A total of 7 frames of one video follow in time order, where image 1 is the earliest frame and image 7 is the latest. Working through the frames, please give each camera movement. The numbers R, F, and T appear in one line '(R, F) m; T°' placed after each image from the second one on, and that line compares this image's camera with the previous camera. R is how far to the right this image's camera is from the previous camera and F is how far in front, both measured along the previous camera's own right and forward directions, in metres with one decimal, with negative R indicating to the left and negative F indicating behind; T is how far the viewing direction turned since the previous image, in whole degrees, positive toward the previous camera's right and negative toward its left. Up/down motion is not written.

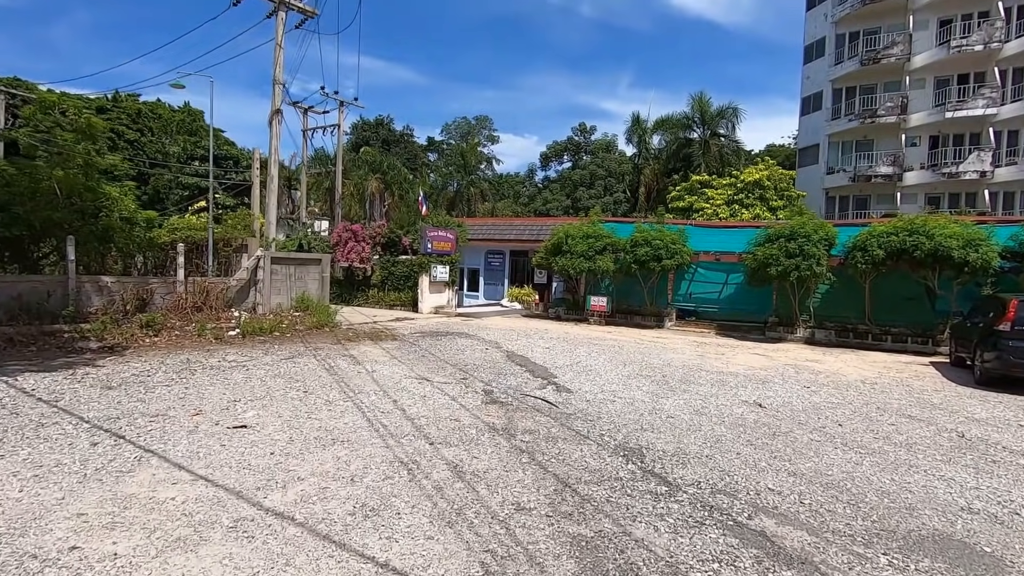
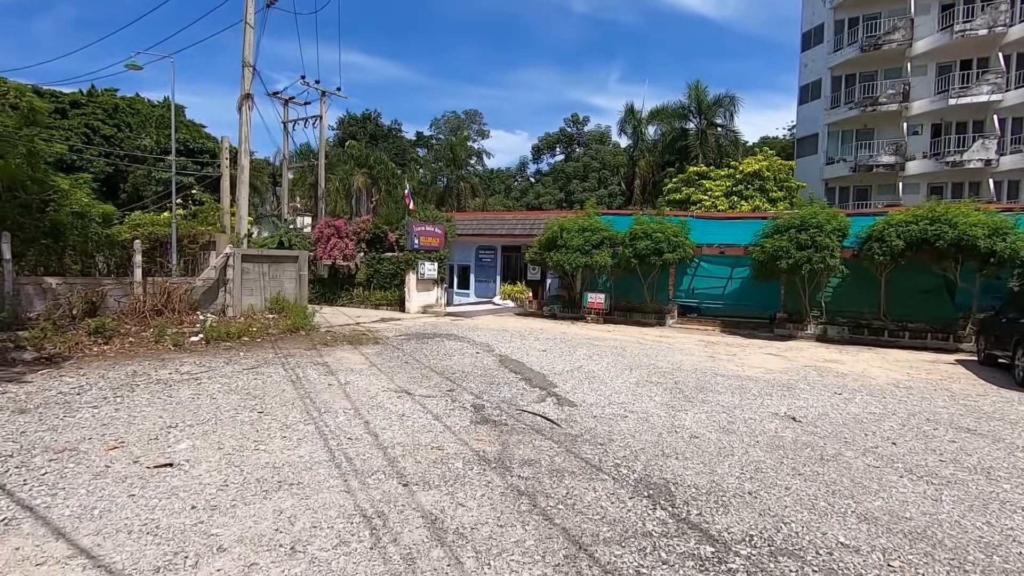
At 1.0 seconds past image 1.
(0.0, +1.1) m; +1°
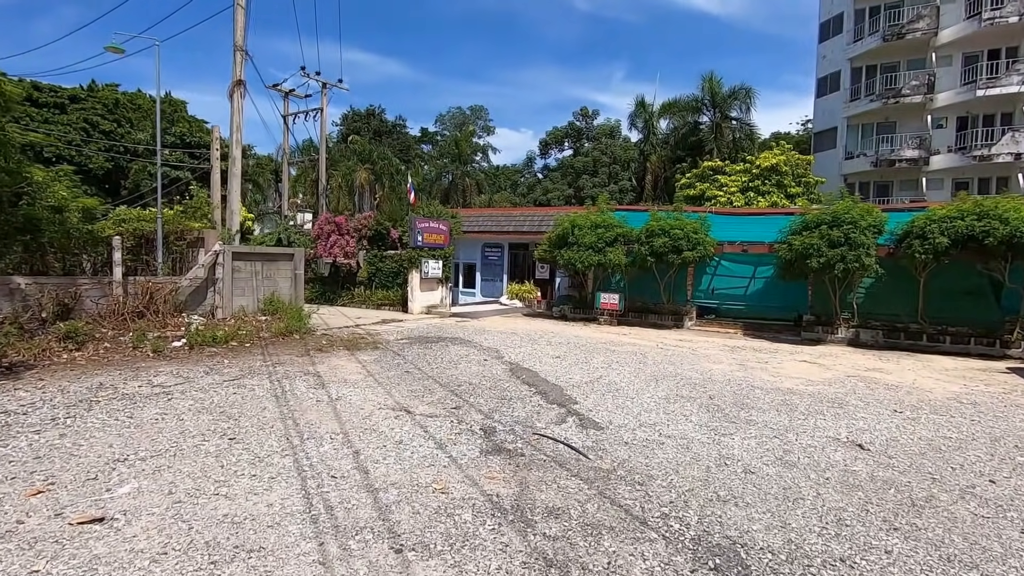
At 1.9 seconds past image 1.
(-0.1, +0.9) m; -1°
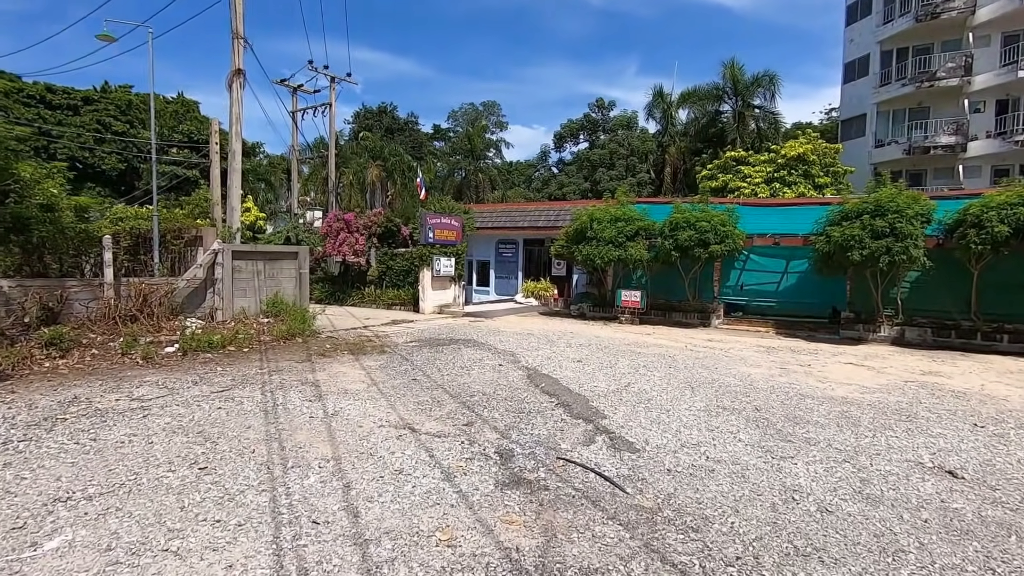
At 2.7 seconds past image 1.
(0.0, +0.8) m; -2°
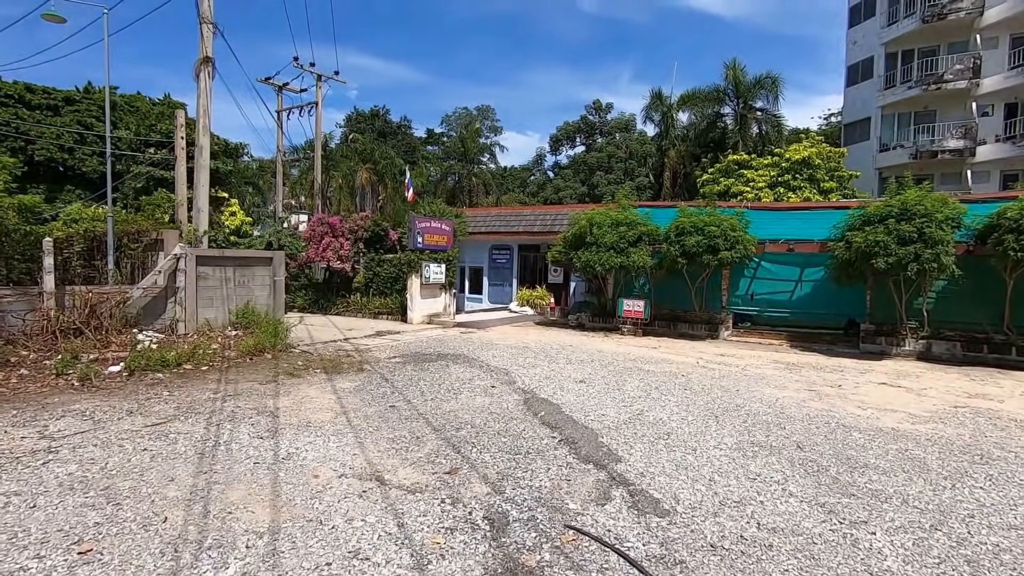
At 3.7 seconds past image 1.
(0.0, +1.1) m; +1°
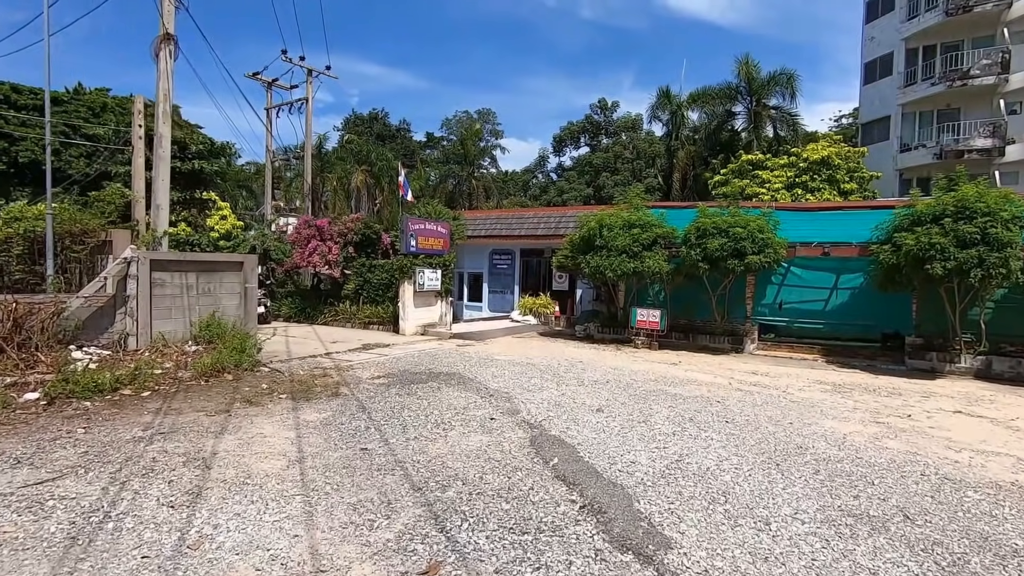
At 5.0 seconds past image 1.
(0.0, +1.4) m; 0°
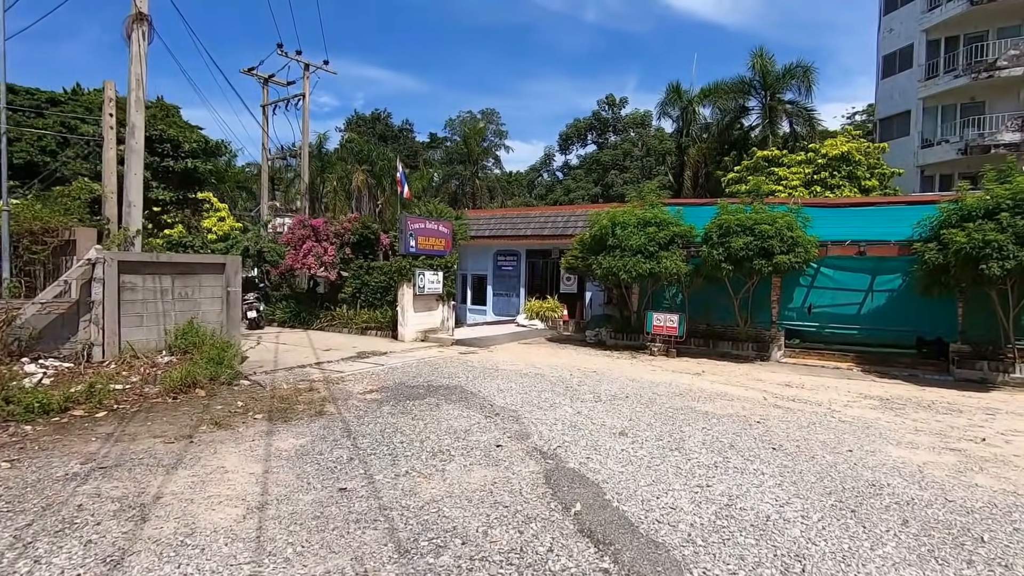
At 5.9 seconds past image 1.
(-0.1, +1.0) m; 0°
